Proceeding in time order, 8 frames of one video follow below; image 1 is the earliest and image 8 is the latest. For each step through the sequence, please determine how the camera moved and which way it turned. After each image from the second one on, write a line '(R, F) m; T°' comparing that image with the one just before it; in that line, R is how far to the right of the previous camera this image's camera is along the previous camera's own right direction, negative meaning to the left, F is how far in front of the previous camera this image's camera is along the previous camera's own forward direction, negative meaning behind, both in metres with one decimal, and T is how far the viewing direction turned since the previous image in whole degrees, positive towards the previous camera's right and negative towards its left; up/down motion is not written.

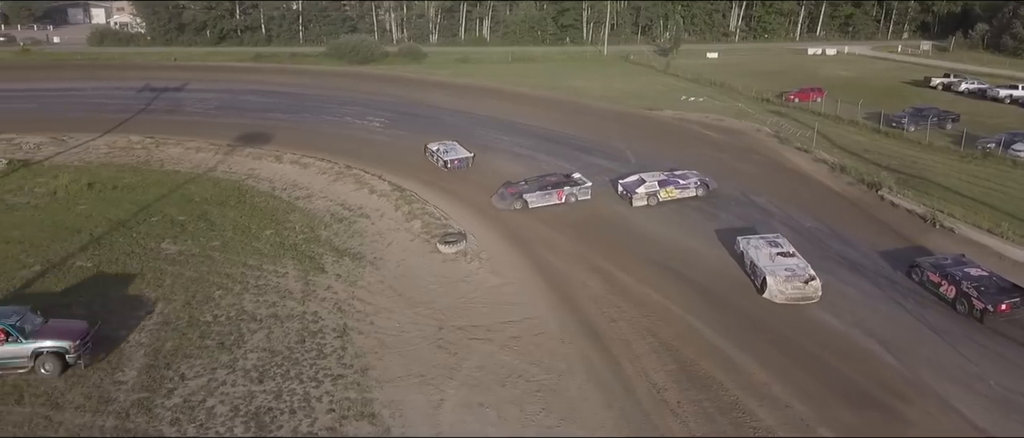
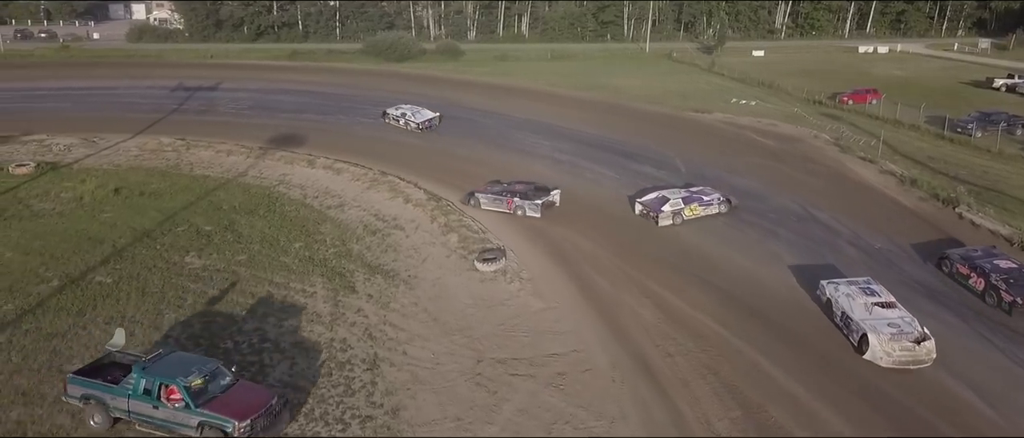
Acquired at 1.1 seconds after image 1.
(-0.2, +1.6) m; -2°
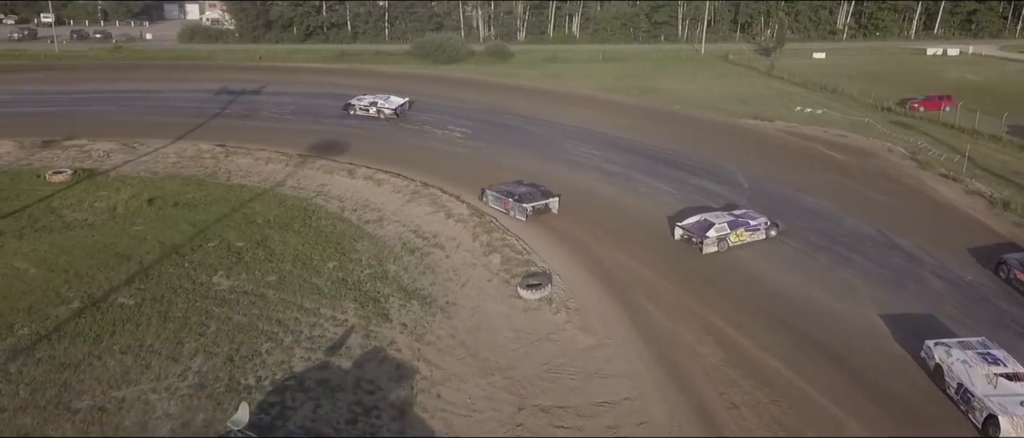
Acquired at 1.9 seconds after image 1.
(0.0, +1.7) m; -3°
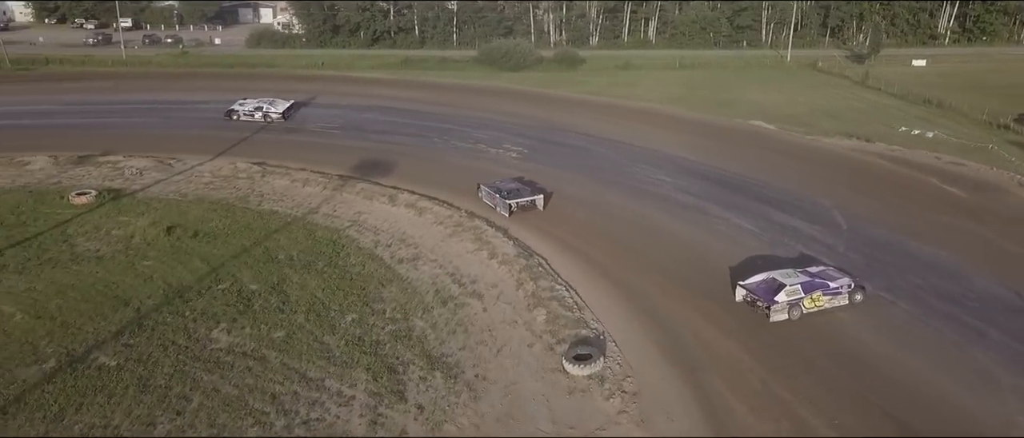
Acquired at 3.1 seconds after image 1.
(+0.6, +3.6) m; -5°
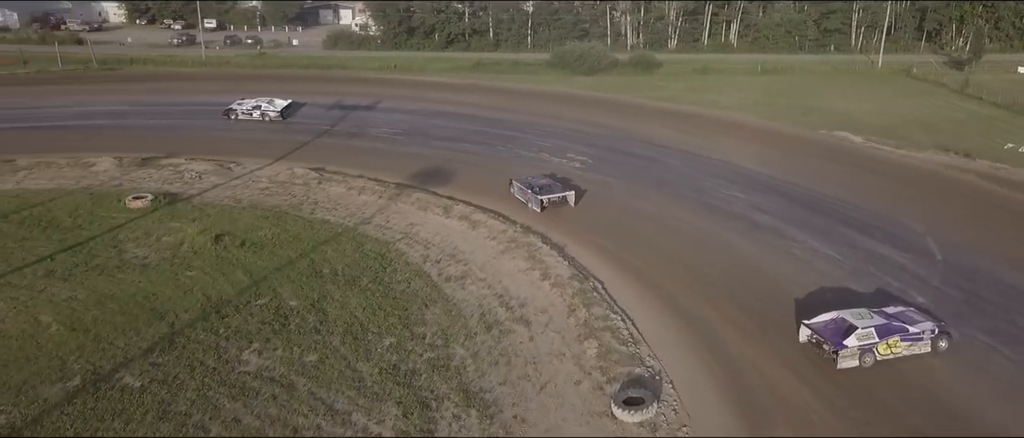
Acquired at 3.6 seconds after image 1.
(+0.5, +1.5) m; -5°
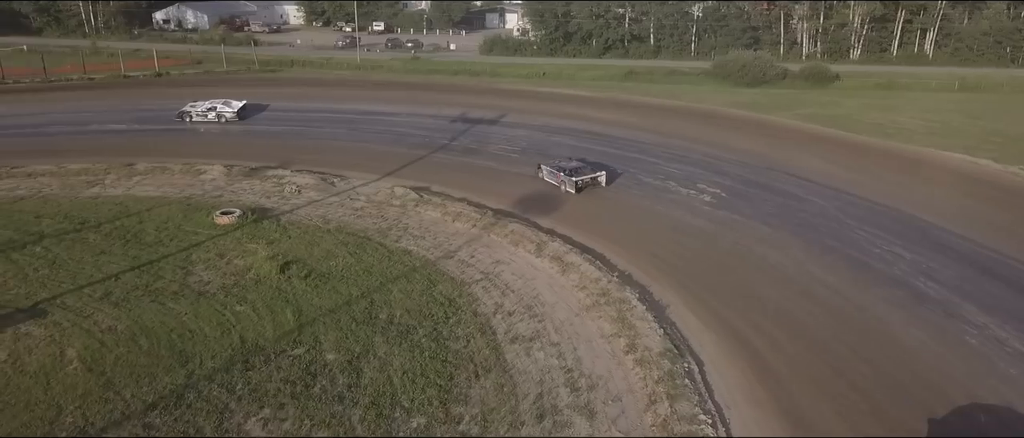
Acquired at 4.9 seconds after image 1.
(+1.8, +3.9) m; -12°
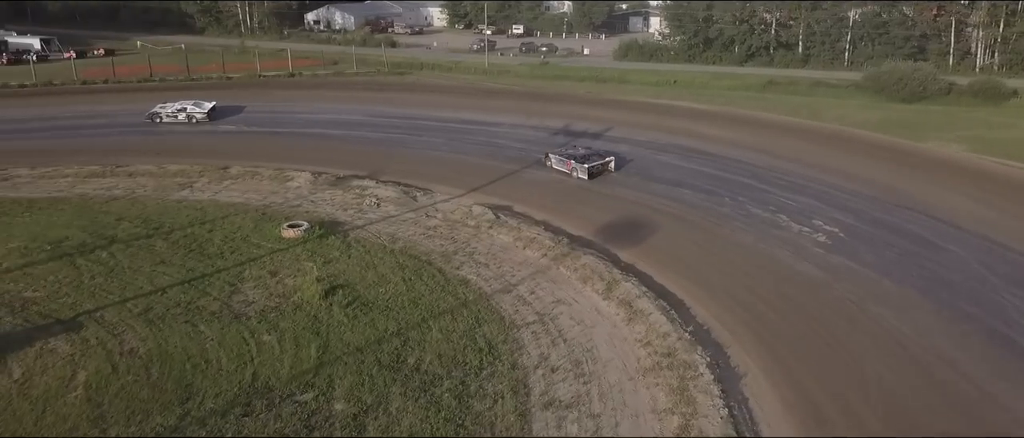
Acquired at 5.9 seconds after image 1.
(+2.0, +2.8) m; -10°
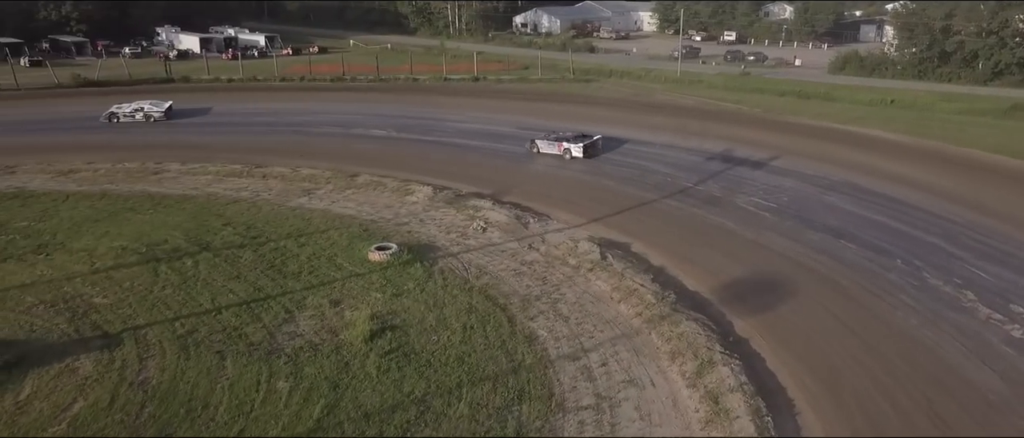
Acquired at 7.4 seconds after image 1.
(+2.9, +3.9) m; -15°
